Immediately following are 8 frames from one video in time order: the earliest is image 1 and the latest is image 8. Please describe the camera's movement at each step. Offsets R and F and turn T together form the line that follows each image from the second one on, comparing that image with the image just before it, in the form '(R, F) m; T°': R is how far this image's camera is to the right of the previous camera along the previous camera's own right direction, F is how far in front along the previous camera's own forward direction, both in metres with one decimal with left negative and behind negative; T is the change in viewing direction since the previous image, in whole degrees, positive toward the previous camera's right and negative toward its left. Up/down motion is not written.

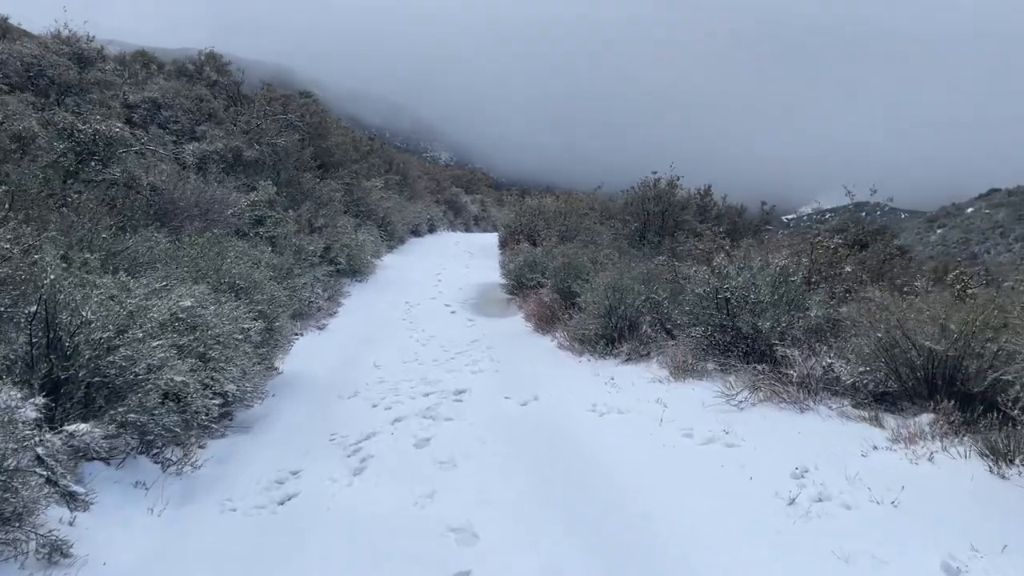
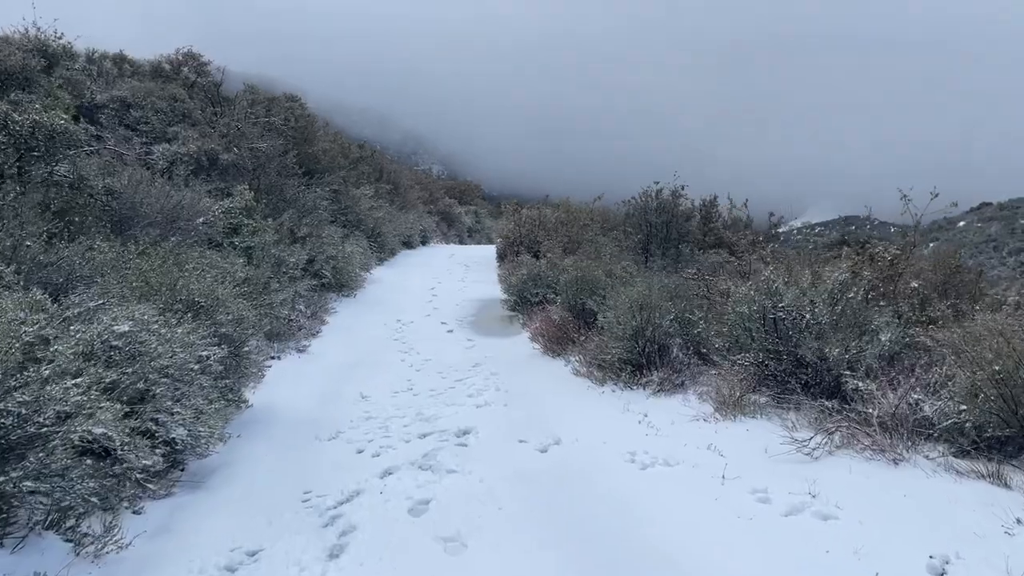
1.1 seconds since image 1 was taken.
(-0.1, +1.0) m; +1°
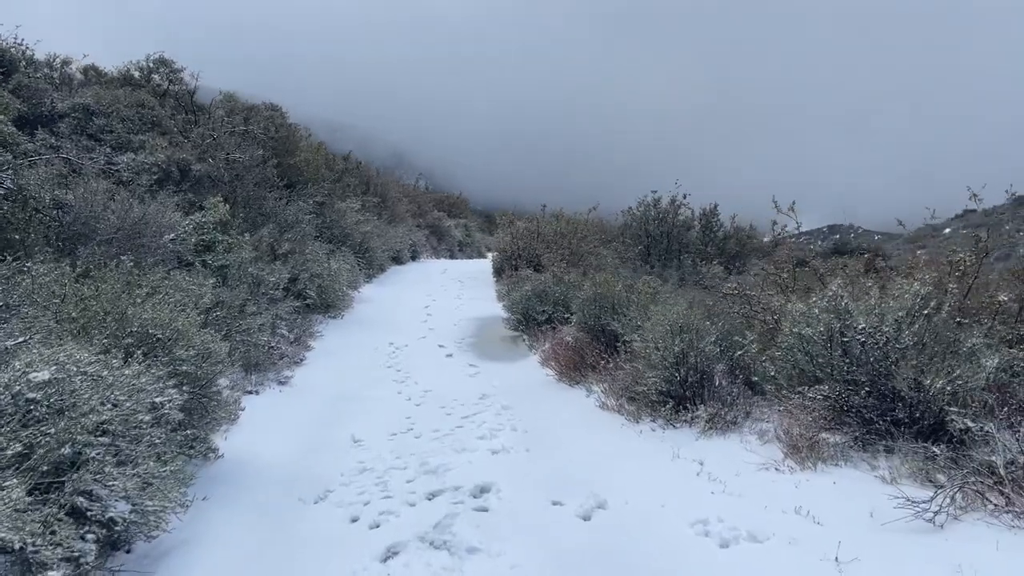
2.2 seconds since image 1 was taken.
(-0.2, +0.9) m; +1°
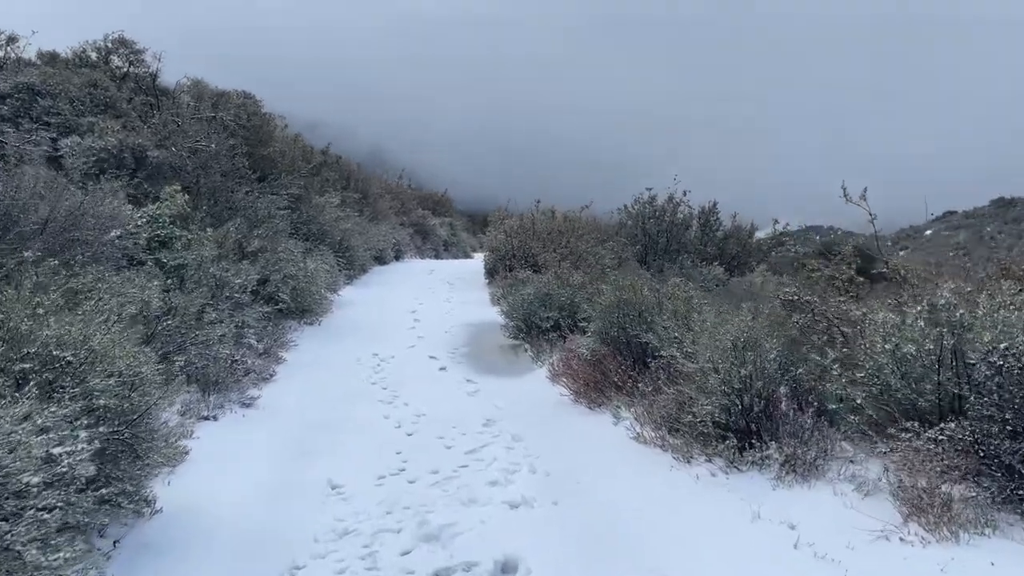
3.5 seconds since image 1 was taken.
(-0.2, +1.0) m; +1°
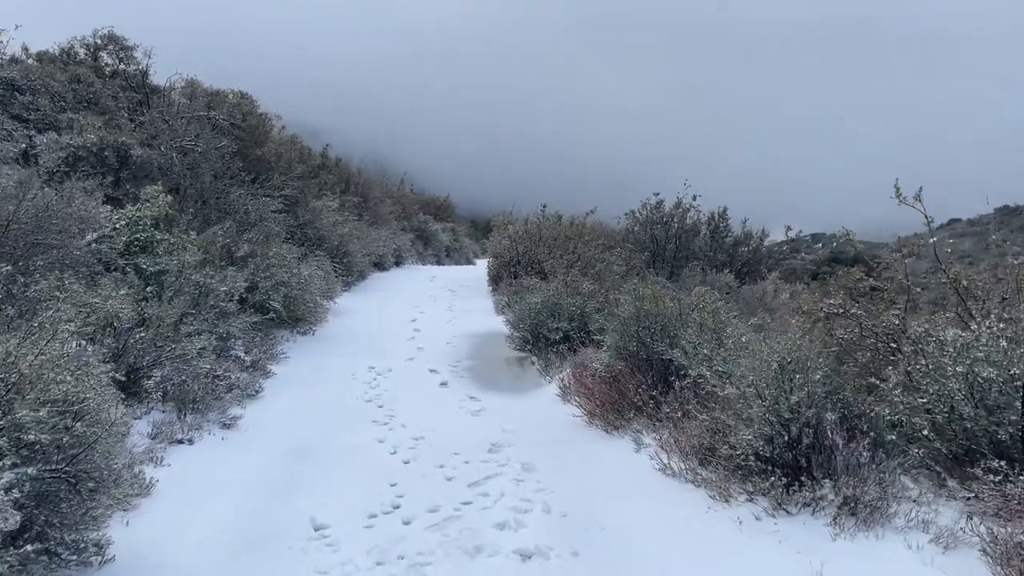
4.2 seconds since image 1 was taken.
(0.0, +0.5) m; 0°
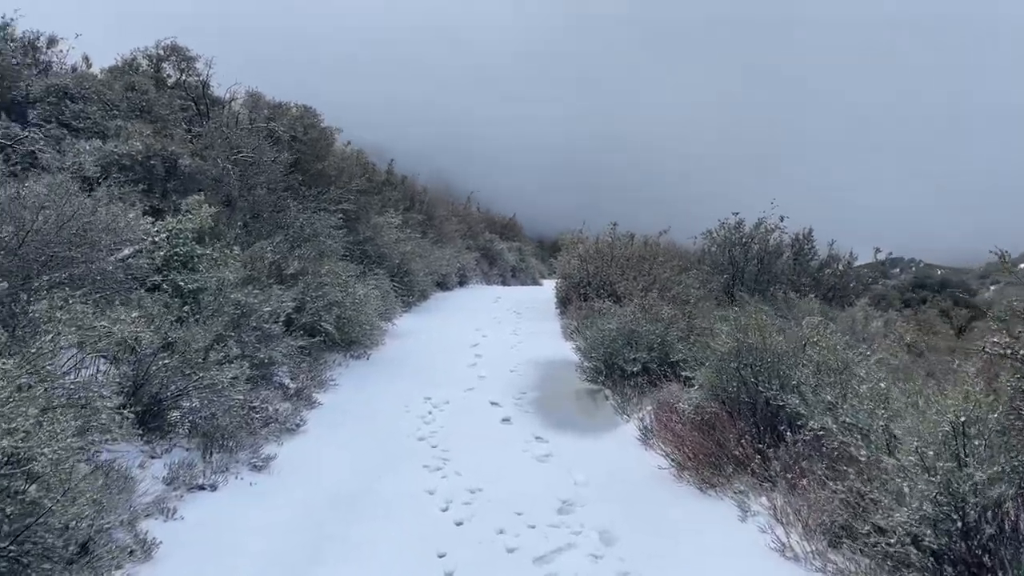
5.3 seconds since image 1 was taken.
(-0.1, +0.7) m; -5°
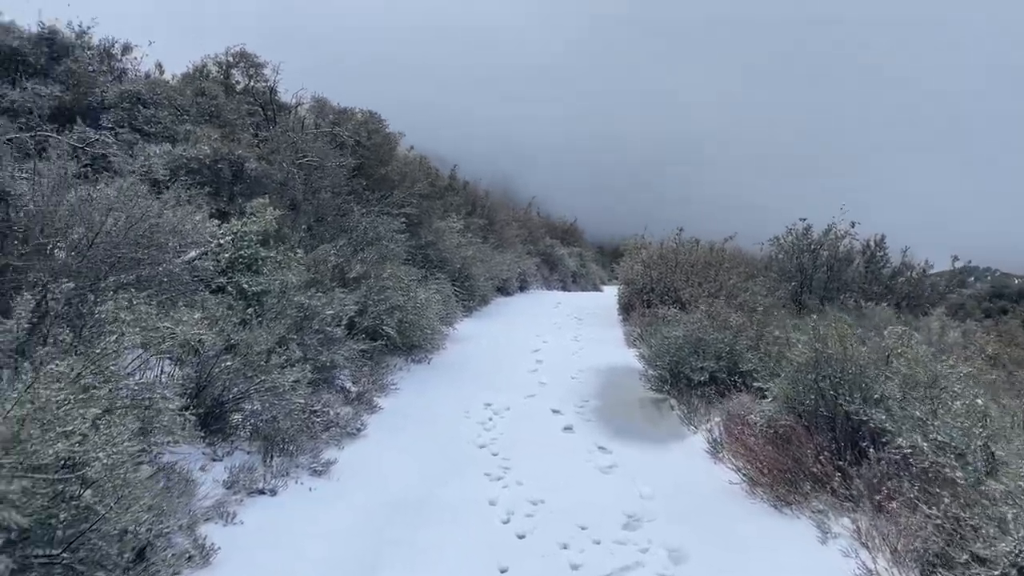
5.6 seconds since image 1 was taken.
(0.0, +0.1) m; -4°
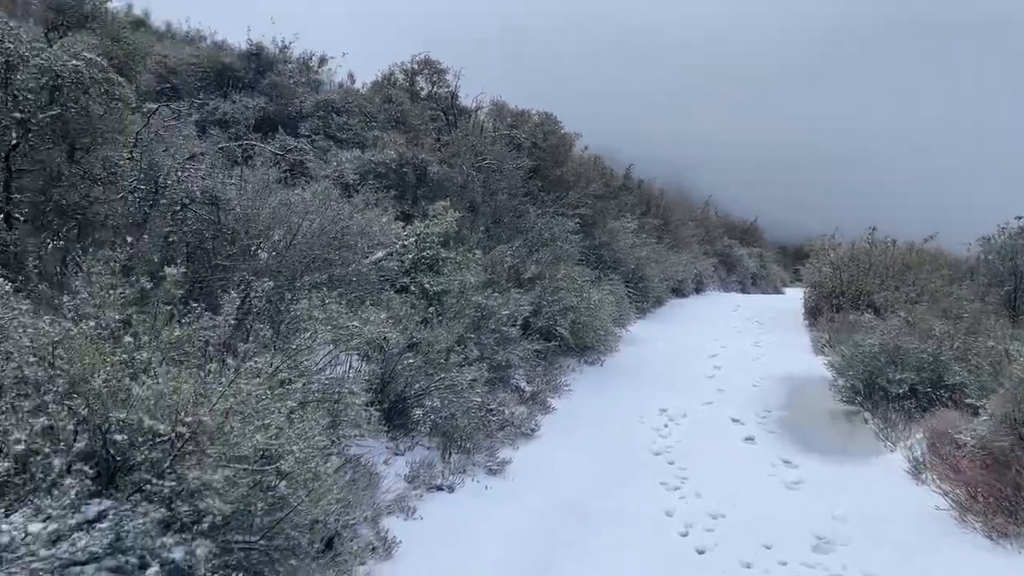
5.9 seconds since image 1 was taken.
(0.0, +0.1) m; -12°
